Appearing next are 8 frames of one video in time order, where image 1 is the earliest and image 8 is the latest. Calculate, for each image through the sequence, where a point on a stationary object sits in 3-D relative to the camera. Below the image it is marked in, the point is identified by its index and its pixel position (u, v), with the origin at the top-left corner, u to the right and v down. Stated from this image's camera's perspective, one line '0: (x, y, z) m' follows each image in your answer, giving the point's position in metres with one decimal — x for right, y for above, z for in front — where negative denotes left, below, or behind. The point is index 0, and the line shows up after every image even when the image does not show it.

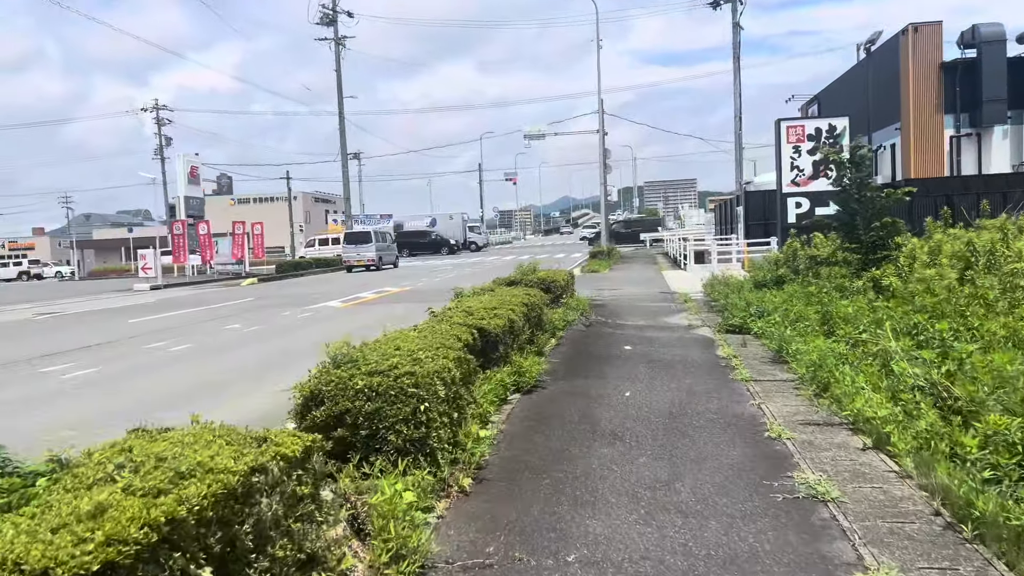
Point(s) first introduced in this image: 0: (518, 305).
0: (+0.1, -0.2, +8.4) m
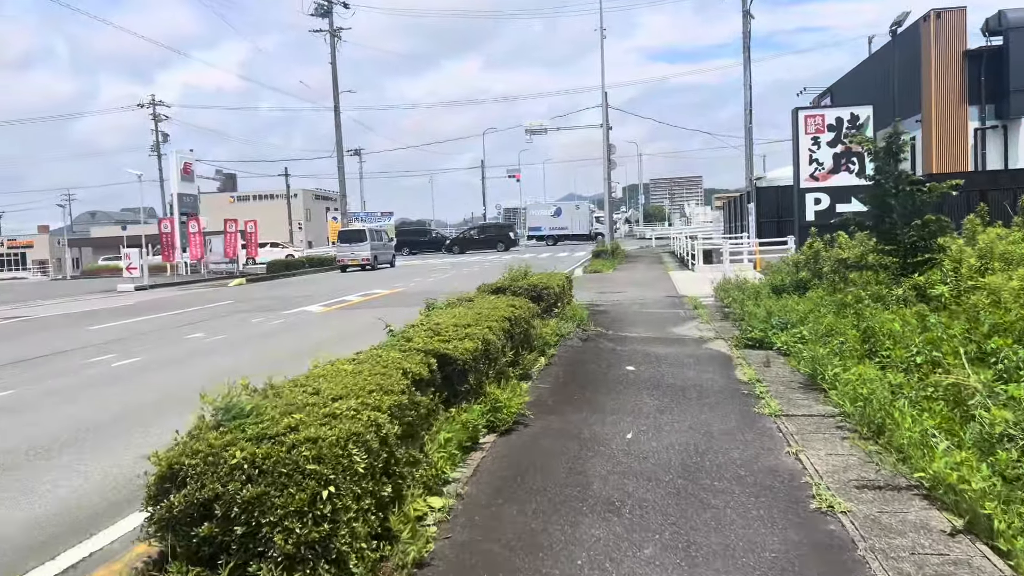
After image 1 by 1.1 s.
0: (-0.1, -0.3, +7.0) m
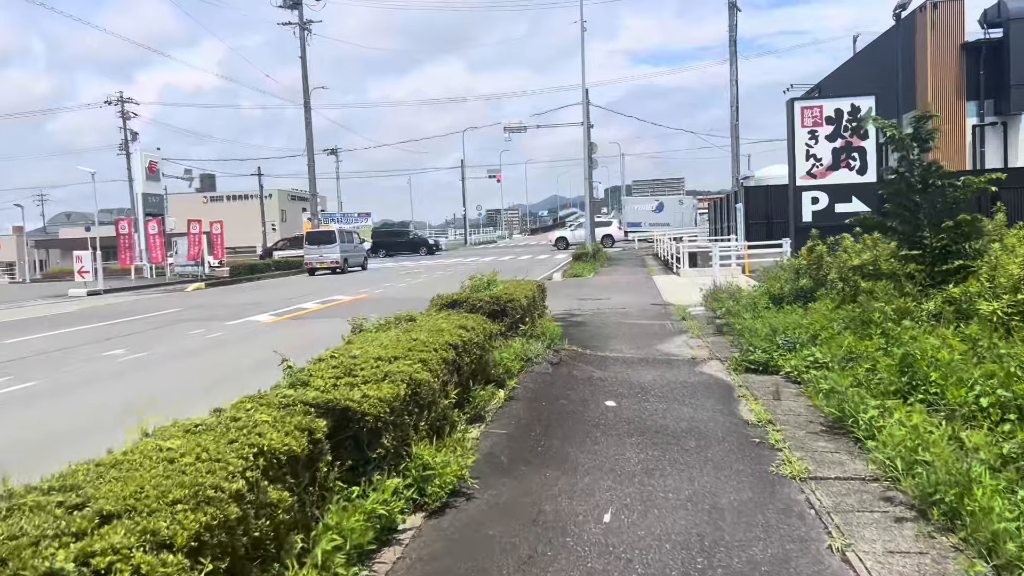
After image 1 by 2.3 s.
0: (-0.5, -0.4, +5.4) m
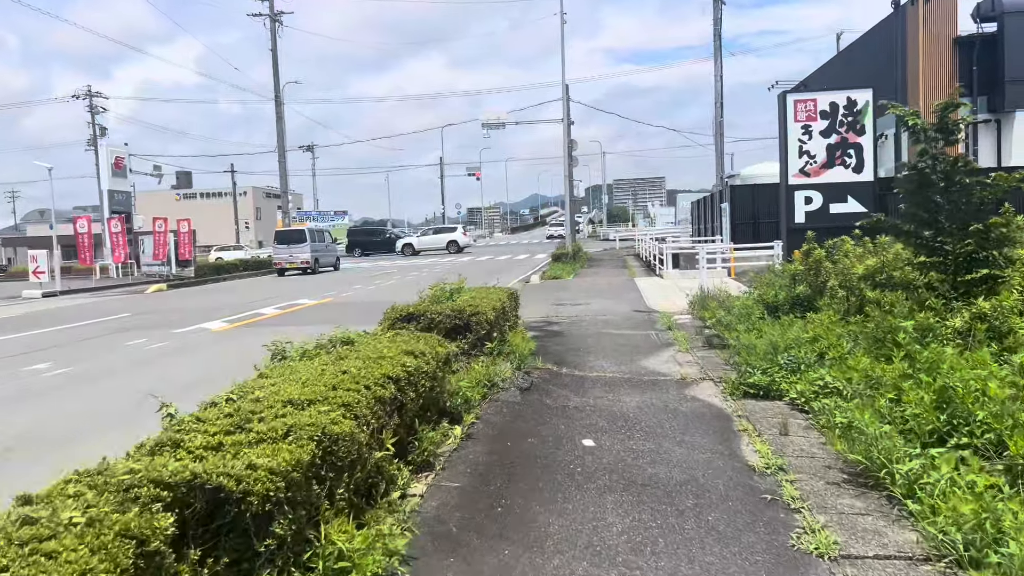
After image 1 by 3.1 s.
0: (-0.7, -0.5, +4.3) m
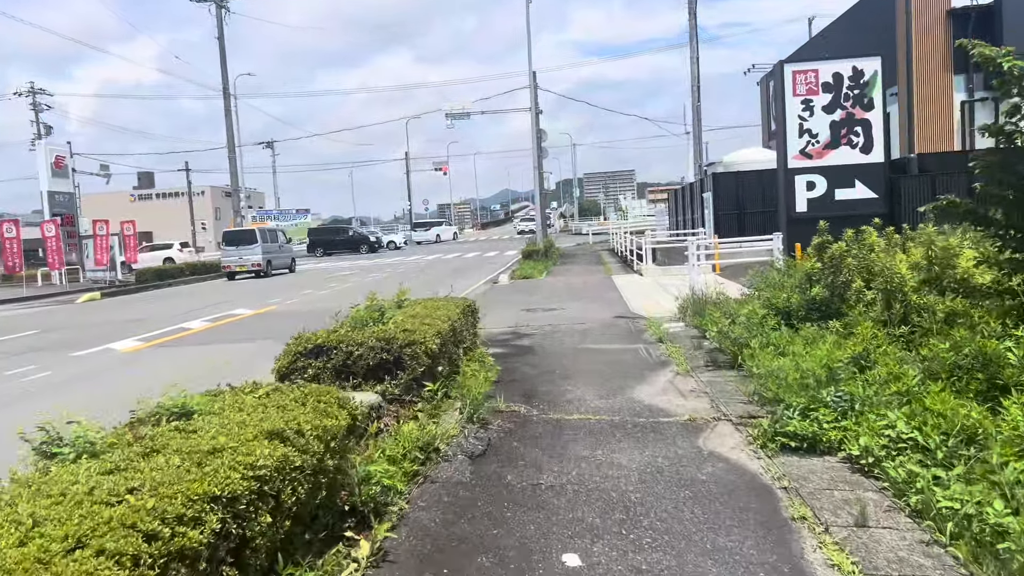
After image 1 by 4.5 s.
0: (-1.0, -0.7, +2.3) m
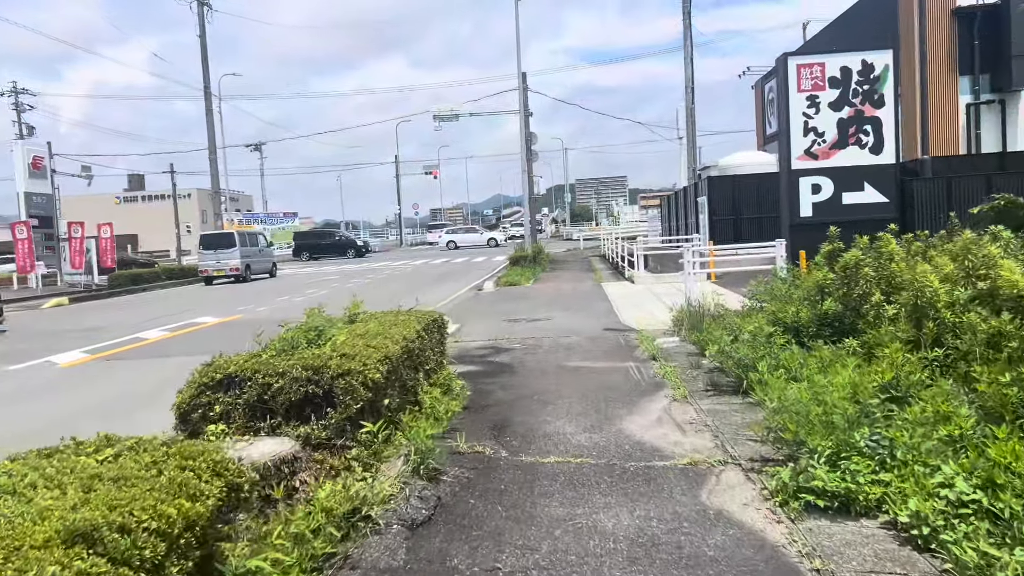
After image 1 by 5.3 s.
0: (-1.2, -0.7, +1.3) m
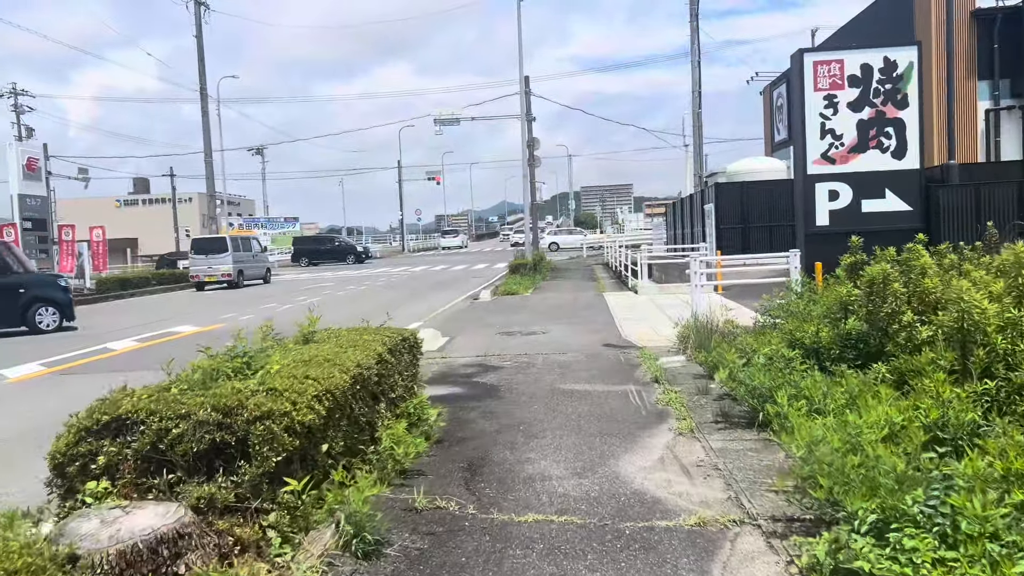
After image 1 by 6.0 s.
0: (-1.3, -0.8, +0.4) m
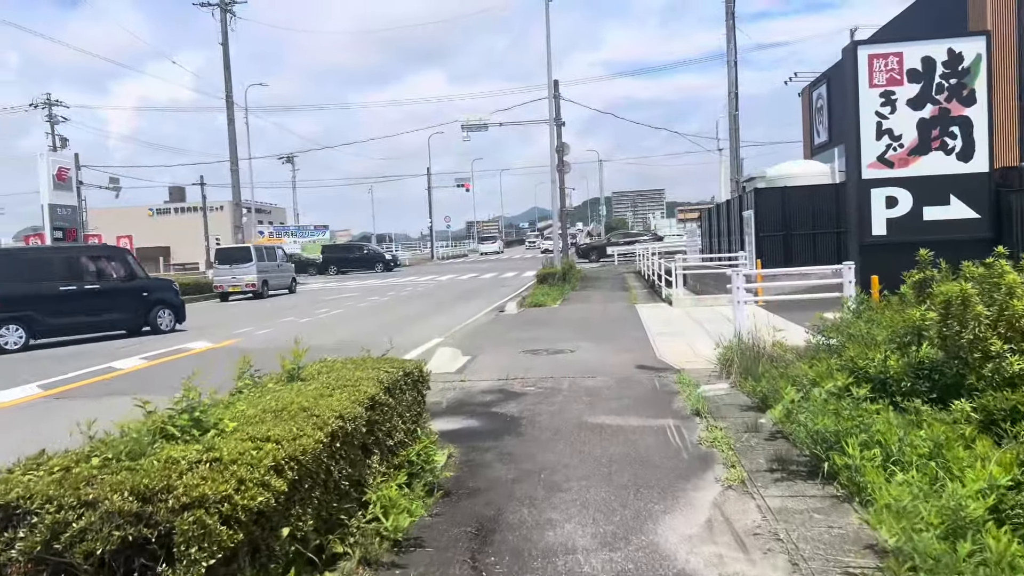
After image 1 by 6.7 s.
0: (-1.4, -0.9, -0.4) m
